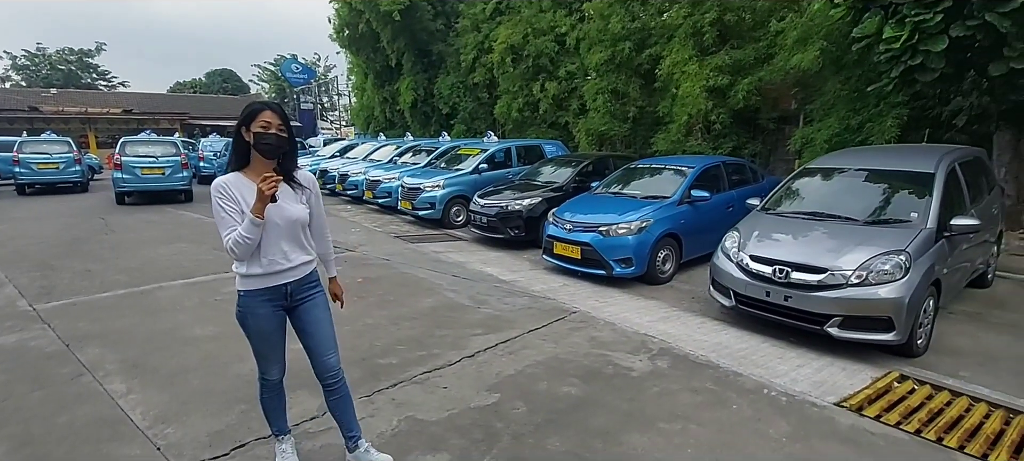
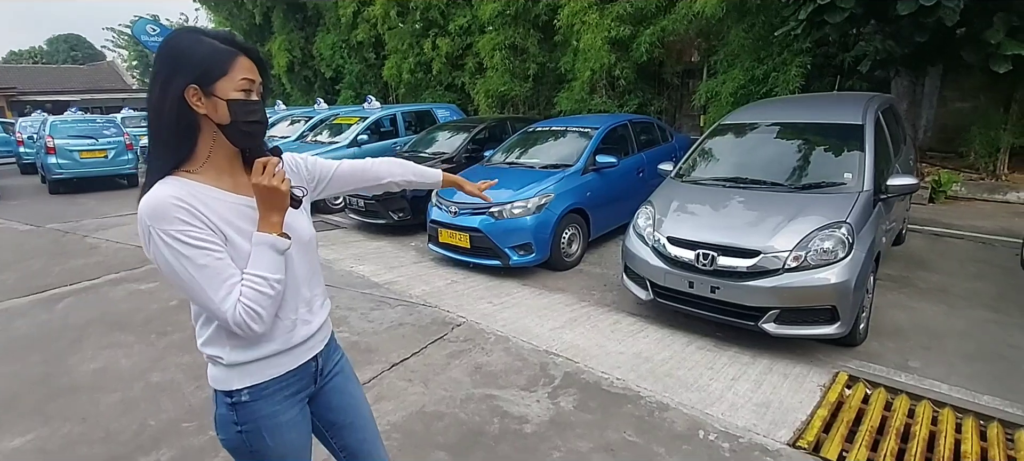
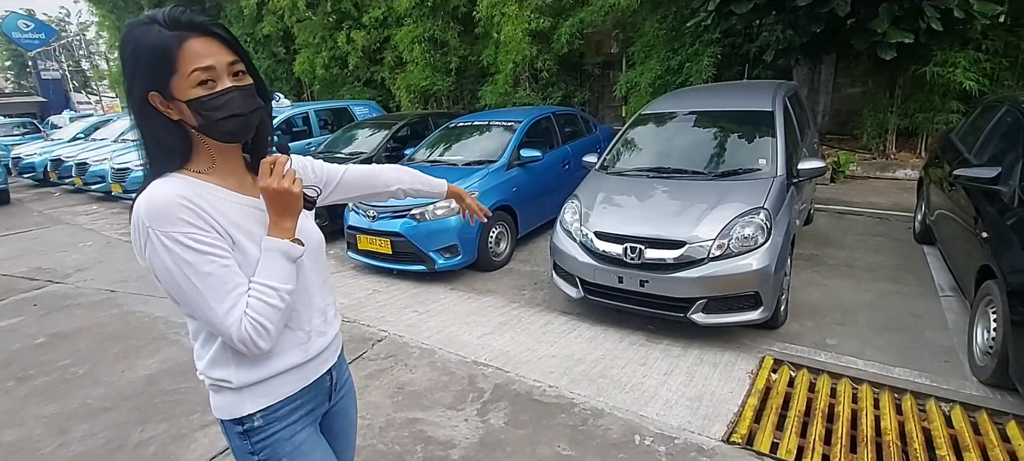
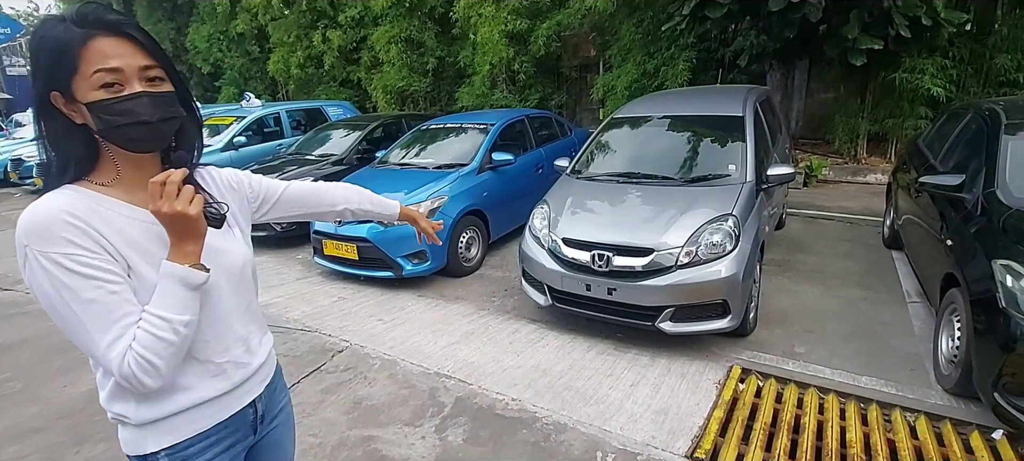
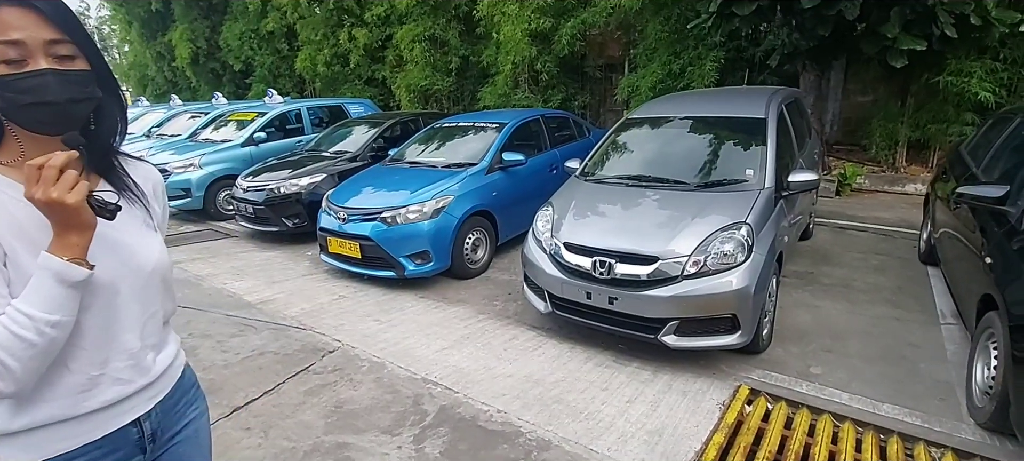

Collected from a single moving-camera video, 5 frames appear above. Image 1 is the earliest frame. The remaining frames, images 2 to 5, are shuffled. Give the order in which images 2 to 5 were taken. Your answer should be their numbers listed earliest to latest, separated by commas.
2, 3, 4, 5
